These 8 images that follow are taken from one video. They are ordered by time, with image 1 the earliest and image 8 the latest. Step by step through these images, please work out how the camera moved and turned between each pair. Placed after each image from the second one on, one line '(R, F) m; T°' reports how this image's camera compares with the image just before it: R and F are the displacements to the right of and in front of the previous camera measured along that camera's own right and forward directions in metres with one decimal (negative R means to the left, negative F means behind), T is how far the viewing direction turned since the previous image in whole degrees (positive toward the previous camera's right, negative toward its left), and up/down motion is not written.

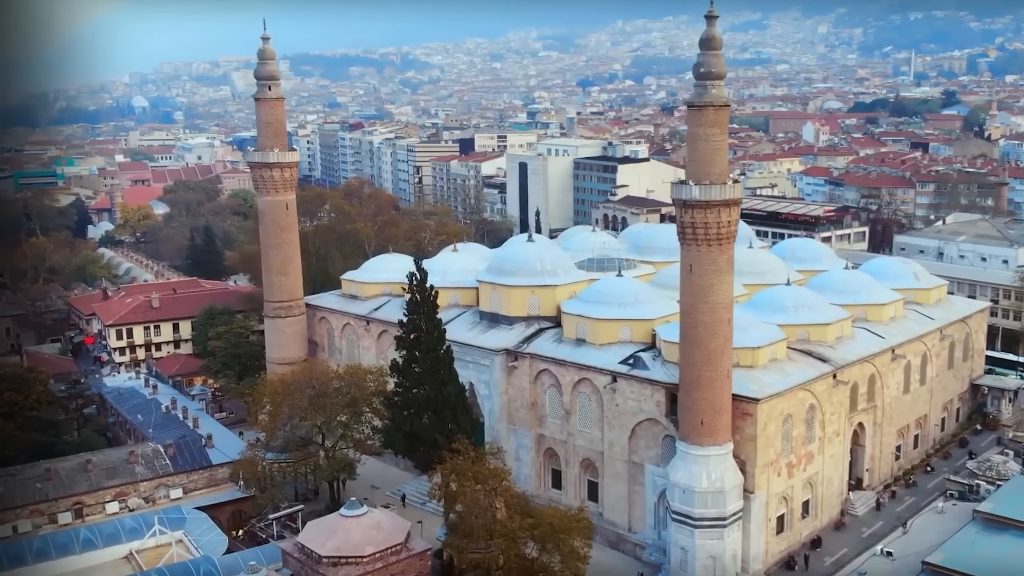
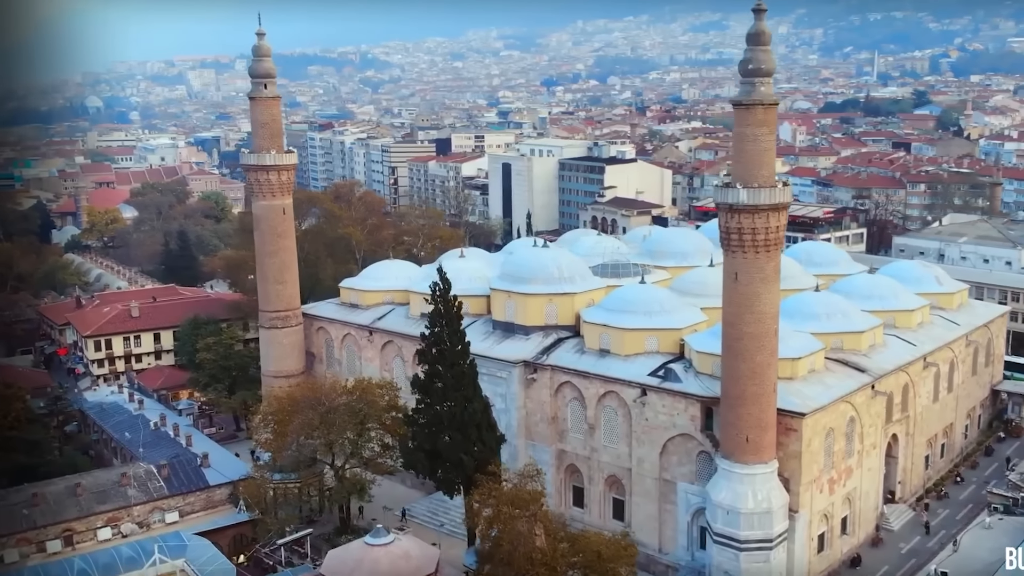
(-1.1, +0.9) m; +2°
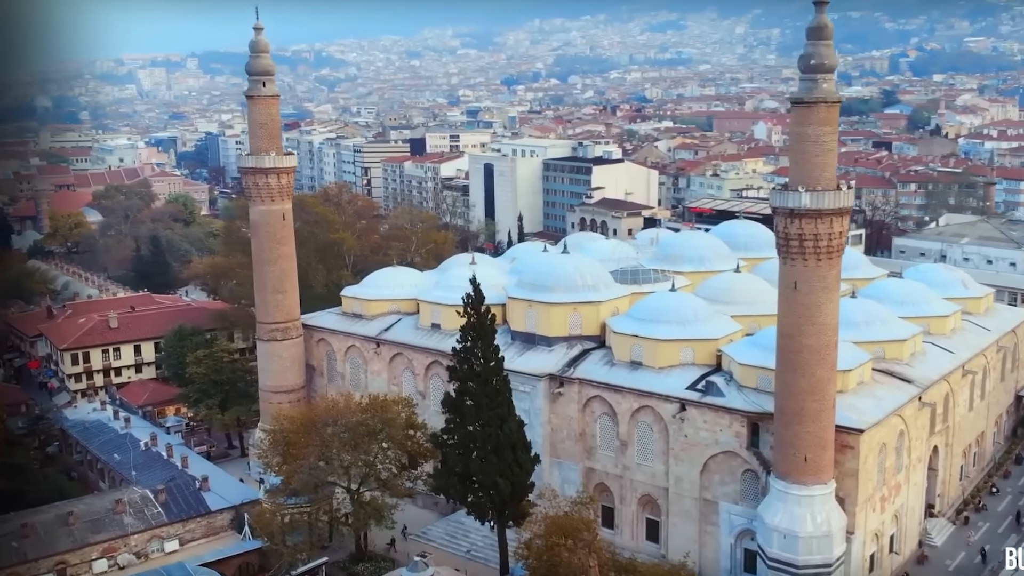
(-1.2, +1.0) m; +3°
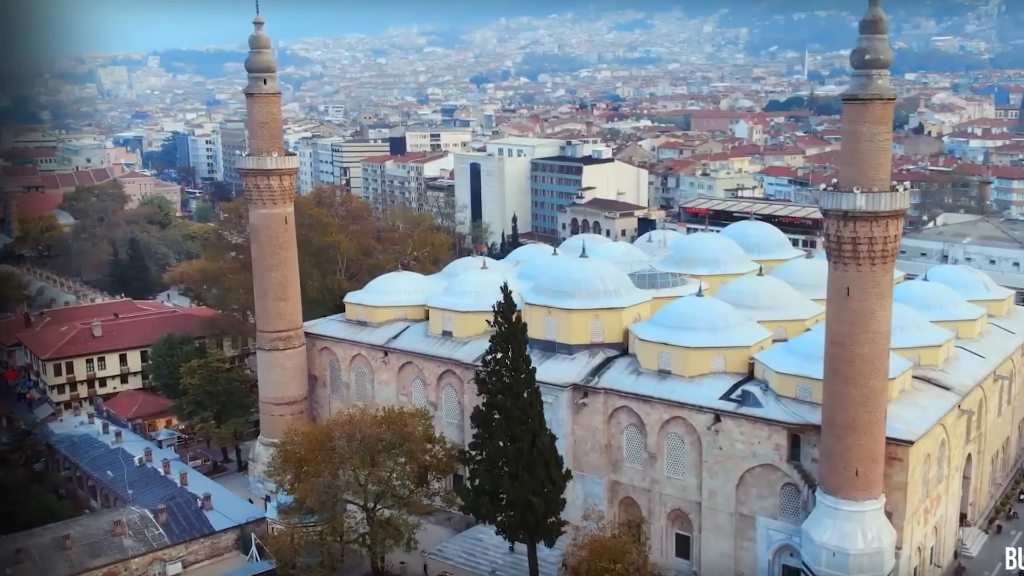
(-0.9, +0.7) m; +2°
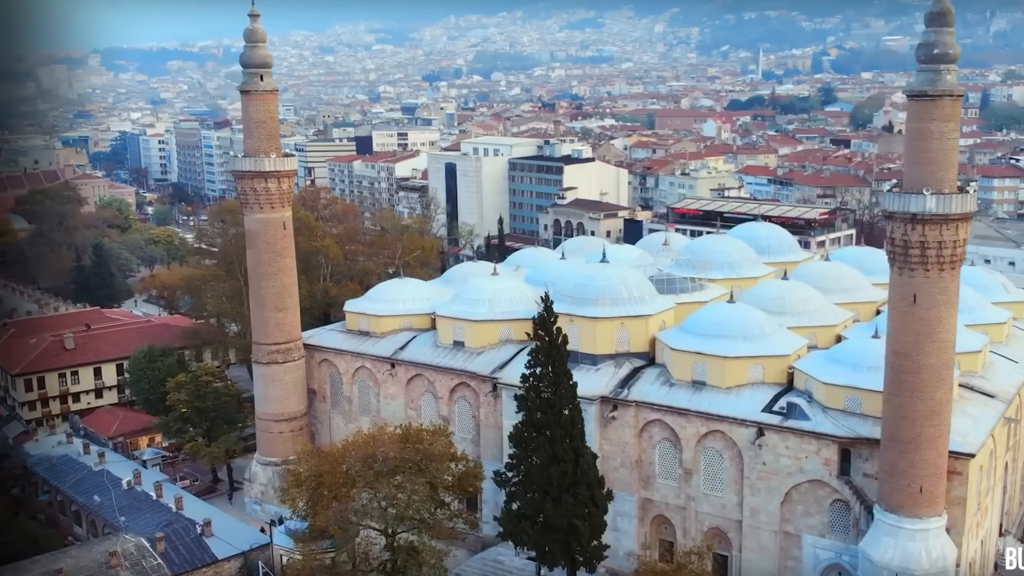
(-1.2, +0.9) m; +3°
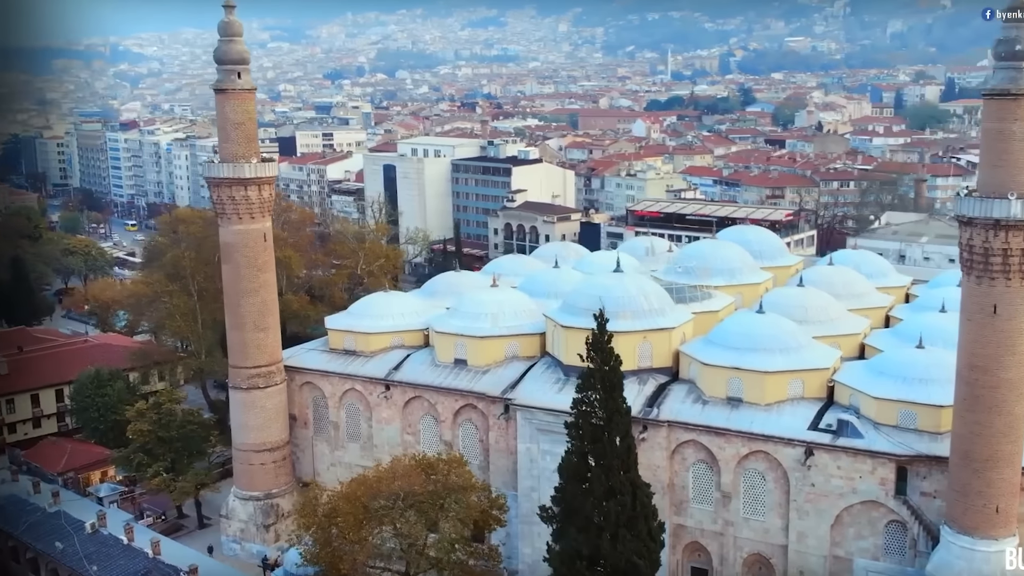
(-1.7, +1.2) m; +6°
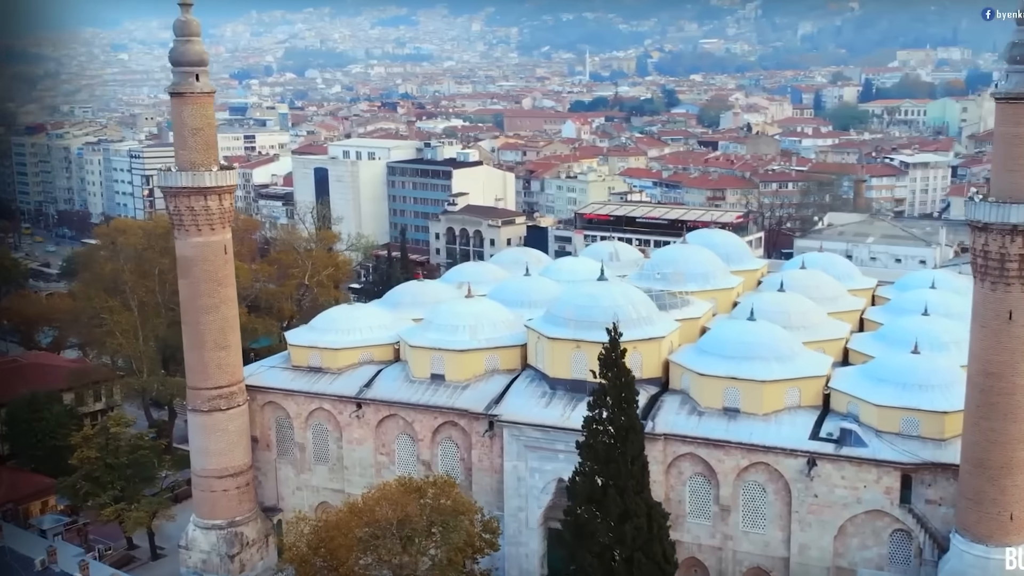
(-1.0, +0.7) m; +5°
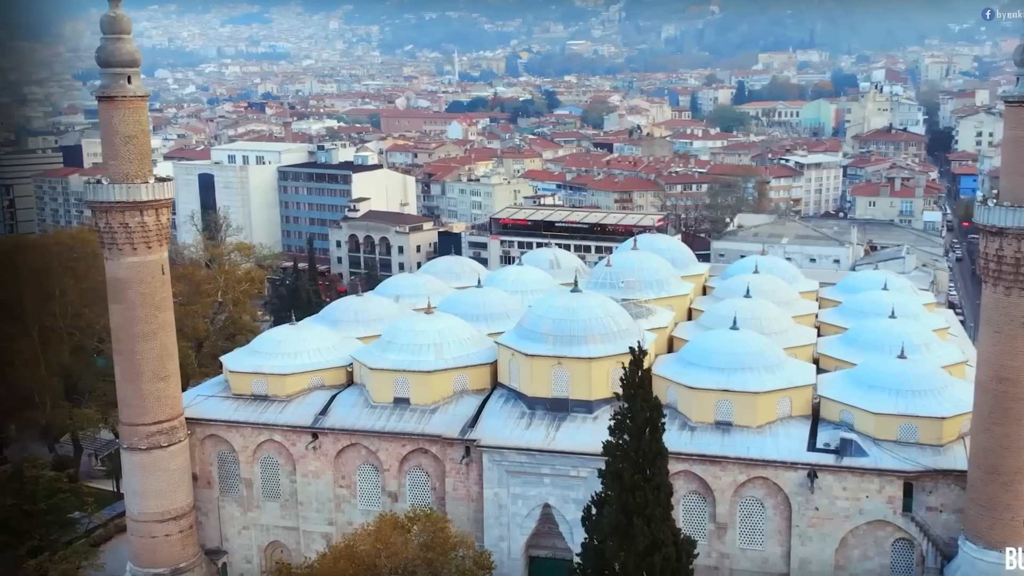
(-1.5, +1.0) m; +8°
